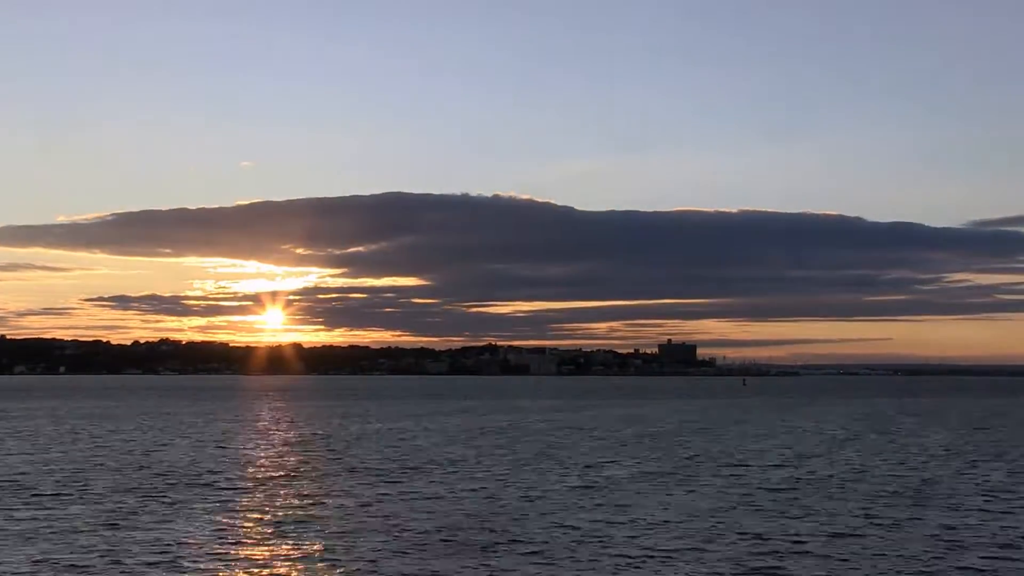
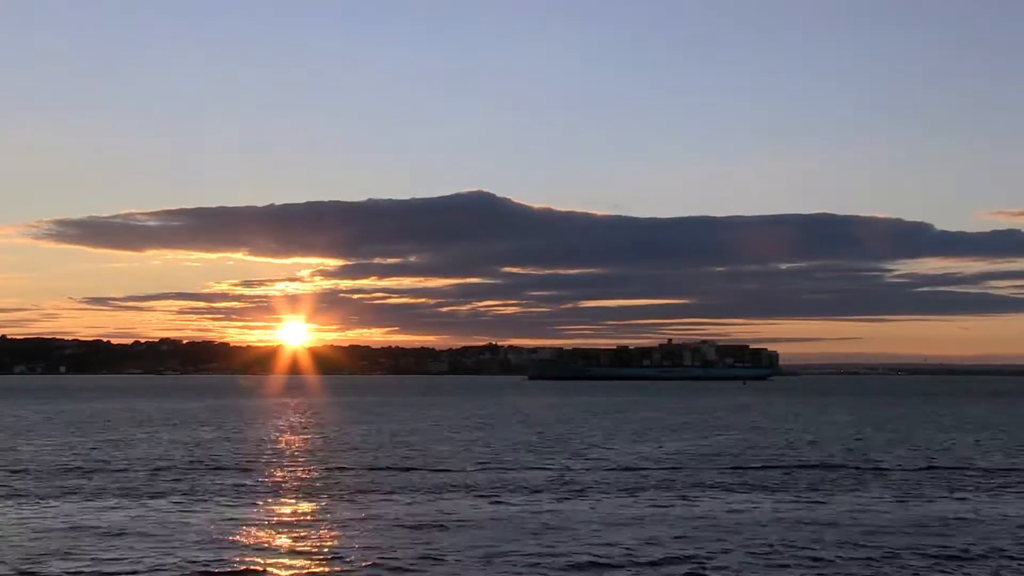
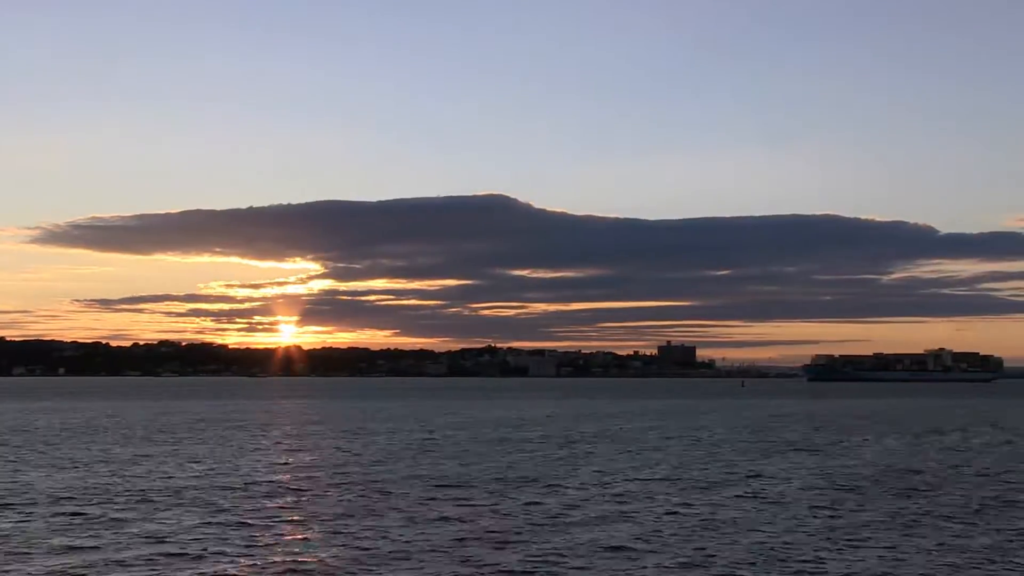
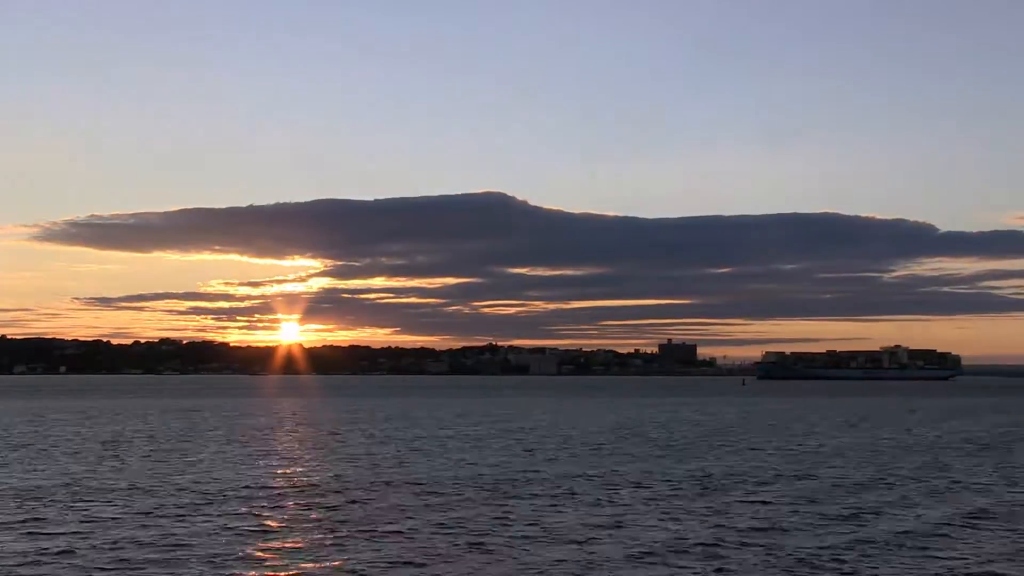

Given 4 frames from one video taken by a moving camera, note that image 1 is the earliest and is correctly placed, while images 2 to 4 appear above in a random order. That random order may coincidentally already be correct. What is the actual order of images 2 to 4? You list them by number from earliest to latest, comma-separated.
3, 4, 2
